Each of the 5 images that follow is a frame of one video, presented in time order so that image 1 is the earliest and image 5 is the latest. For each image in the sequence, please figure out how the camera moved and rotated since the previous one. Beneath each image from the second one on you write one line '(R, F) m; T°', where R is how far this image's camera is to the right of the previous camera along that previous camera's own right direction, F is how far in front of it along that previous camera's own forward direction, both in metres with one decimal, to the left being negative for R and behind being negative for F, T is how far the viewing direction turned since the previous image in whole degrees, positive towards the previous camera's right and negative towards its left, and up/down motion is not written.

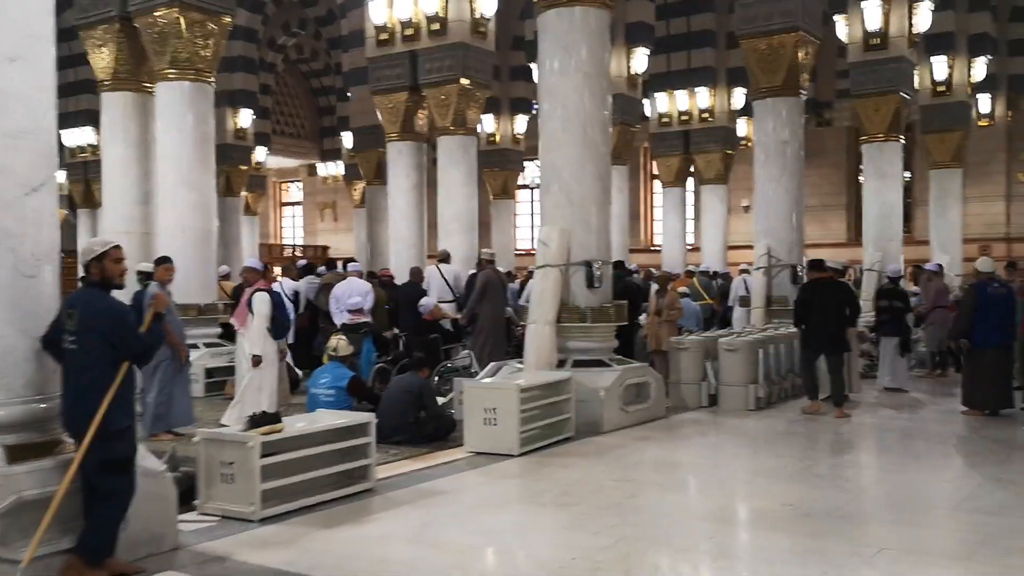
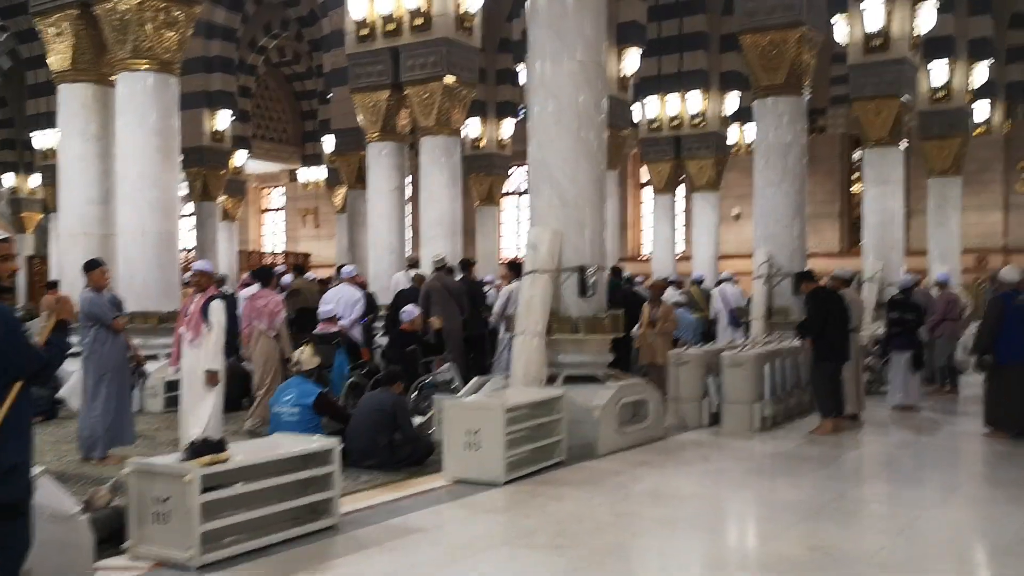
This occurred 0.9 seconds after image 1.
(0.0, +0.7) m; +1°
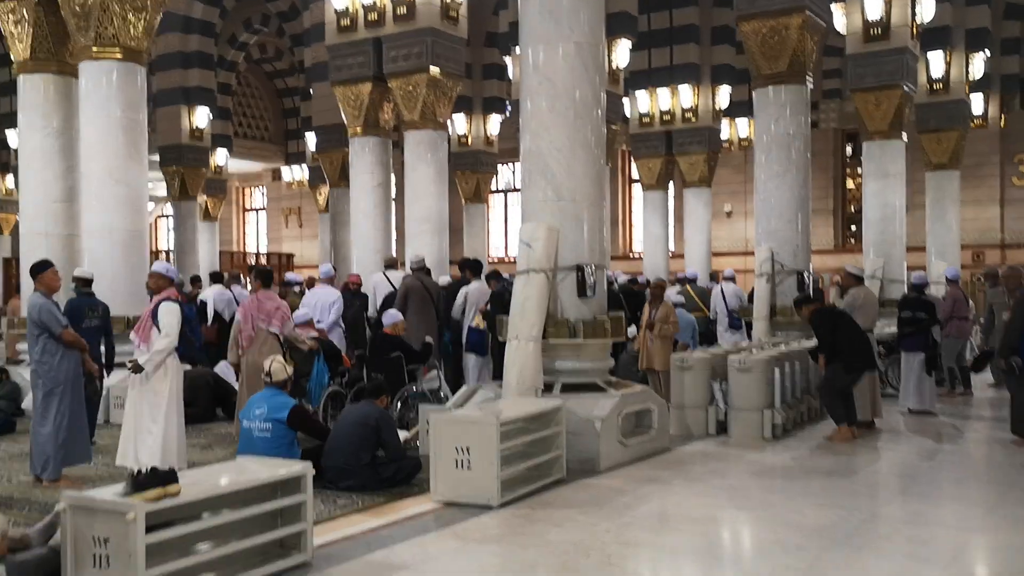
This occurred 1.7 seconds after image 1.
(0.0, +0.6) m; +1°
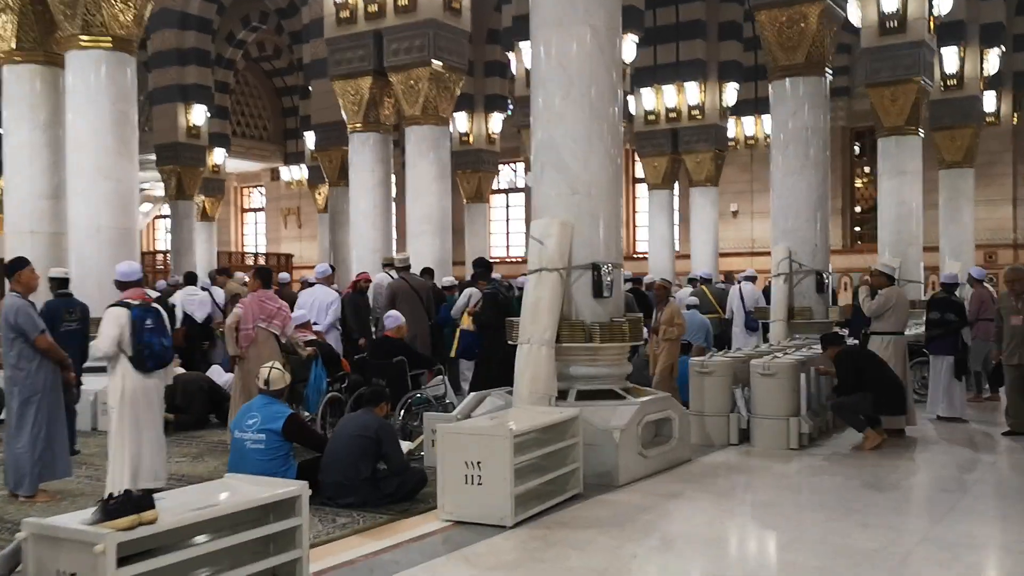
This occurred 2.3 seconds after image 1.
(-0.1, +0.4) m; 0°
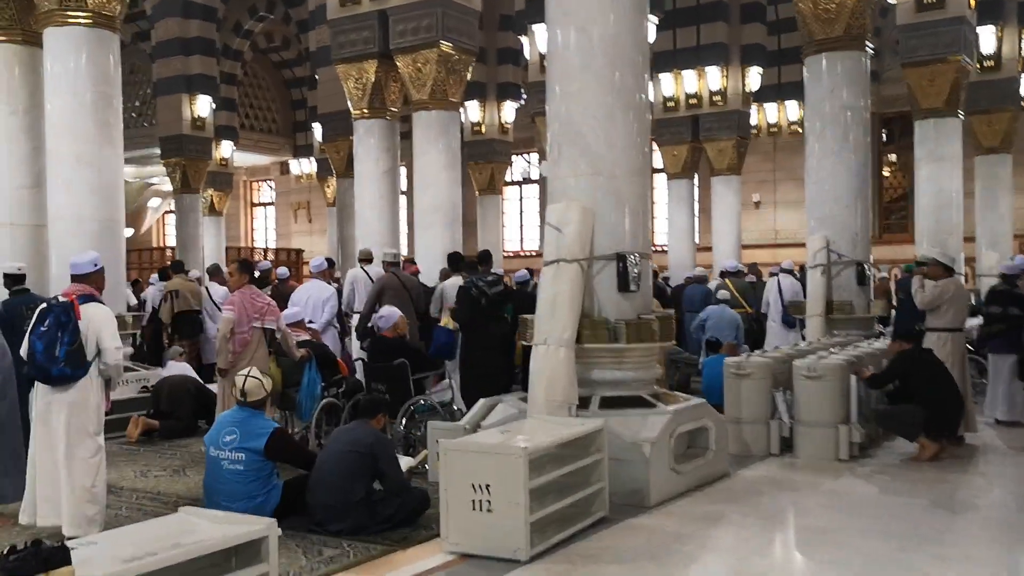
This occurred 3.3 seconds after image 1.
(0.0, +0.7) m; -1°
